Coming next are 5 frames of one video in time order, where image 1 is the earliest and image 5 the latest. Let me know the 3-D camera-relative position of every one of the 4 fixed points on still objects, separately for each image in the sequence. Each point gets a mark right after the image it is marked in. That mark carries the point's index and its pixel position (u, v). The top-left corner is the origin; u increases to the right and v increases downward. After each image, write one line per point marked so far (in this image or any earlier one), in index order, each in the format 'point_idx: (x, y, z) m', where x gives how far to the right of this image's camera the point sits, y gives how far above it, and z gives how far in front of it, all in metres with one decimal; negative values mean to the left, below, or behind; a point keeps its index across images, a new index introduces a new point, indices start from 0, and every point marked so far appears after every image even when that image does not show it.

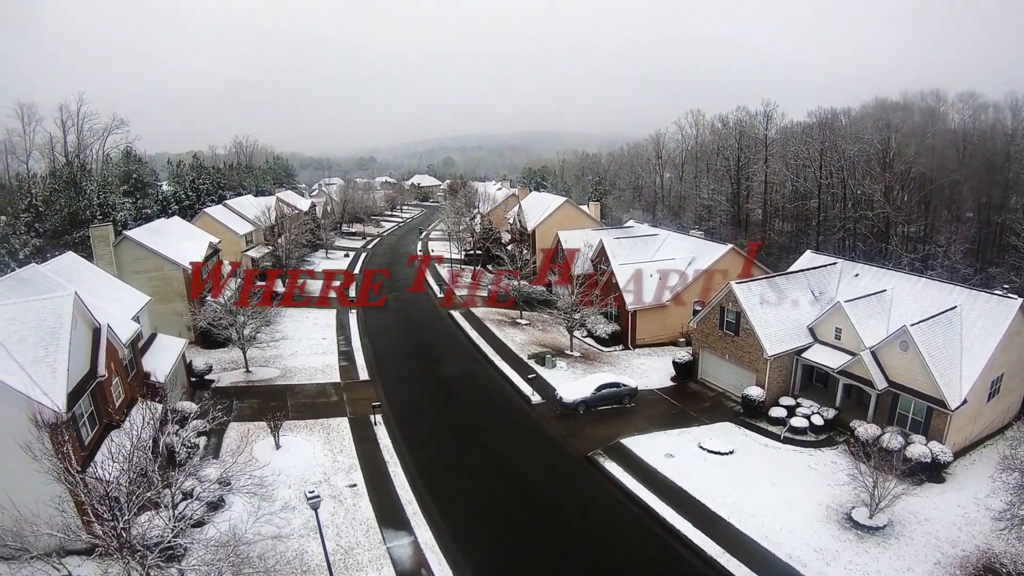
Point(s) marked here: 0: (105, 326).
0: (-13.4, -1.7, +18.9) m
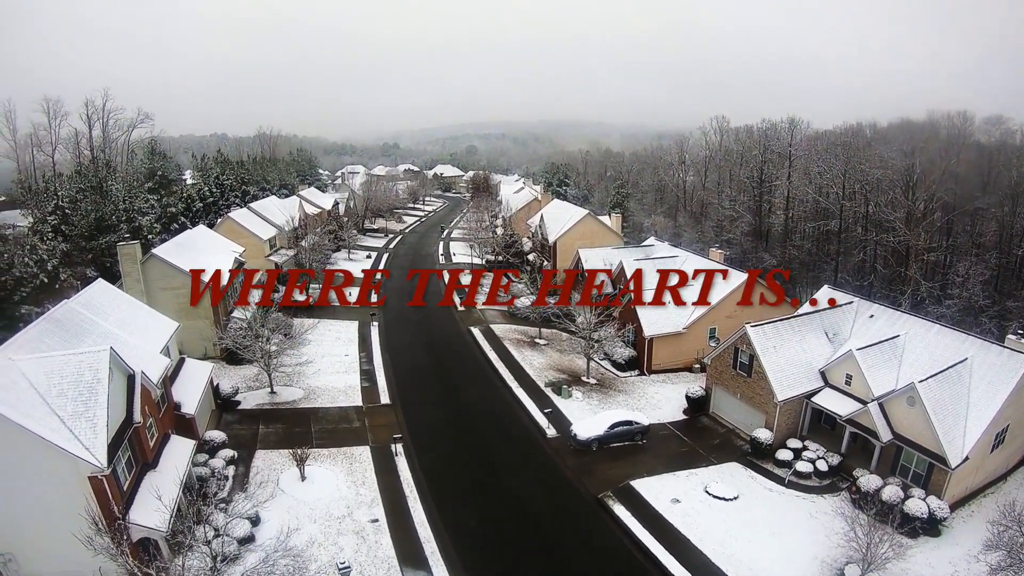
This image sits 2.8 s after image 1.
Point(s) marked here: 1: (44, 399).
0: (-12.6, -3.0, +19.4) m
1: (-13.8, -3.2, +16.8) m
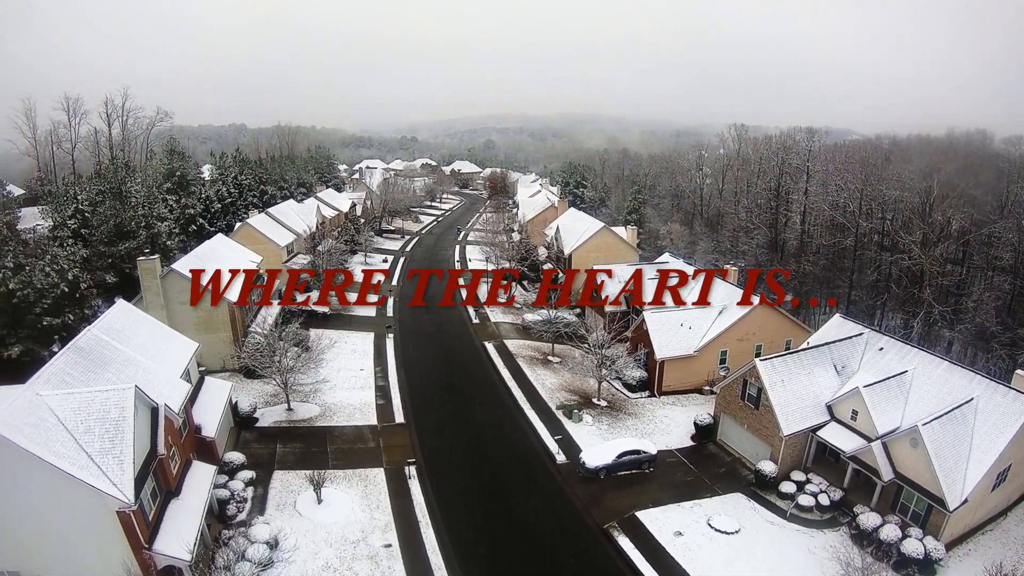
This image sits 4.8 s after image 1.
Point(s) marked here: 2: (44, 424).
0: (-12.0, -4.1, +19.7) m
1: (-13.2, -4.4, +17.2) m
2: (-13.9, -4.0, +16.9) m
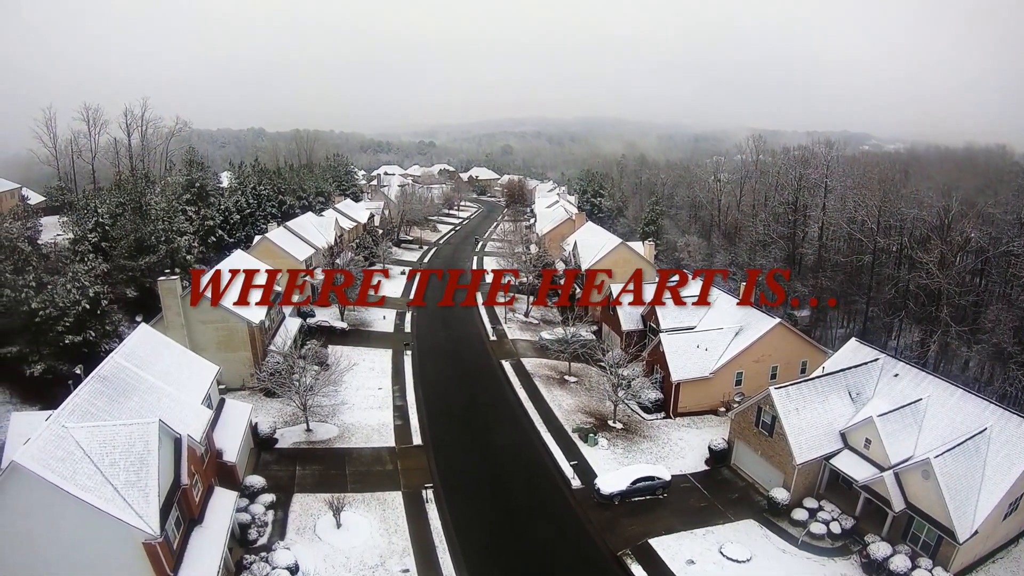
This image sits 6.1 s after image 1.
0: (-11.2, -5.1, +19.8) m
1: (-12.5, -5.5, +17.3) m
2: (-13.1, -5.1, +17.1) m
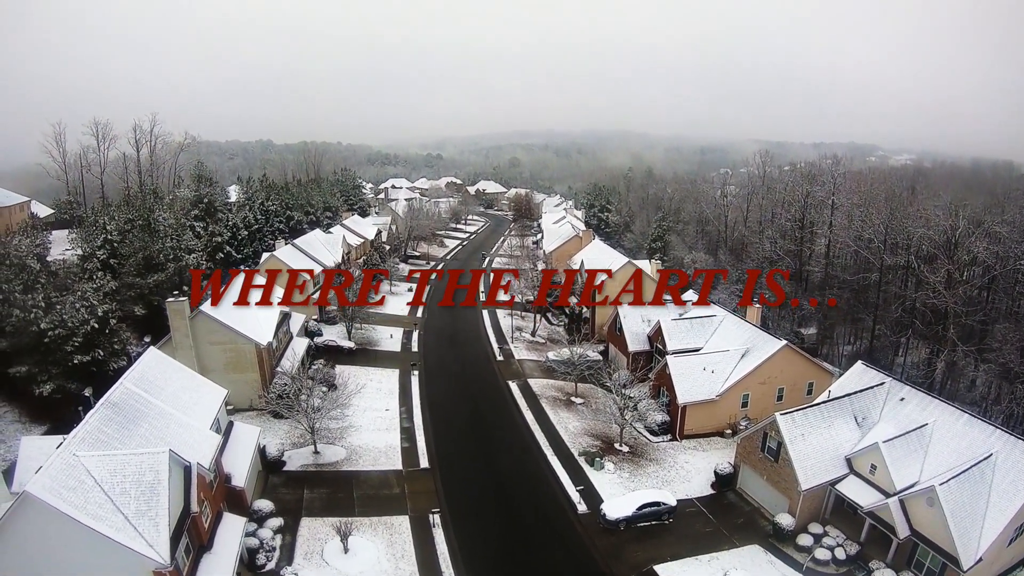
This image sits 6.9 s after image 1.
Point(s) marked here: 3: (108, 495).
0: (-10.9, -6.0, +19.7) m
1: (-12.1, -6.4, +17.3) m
2: (-12.8, -6.0, +17.0) m
3: (-12.2, -6.3, +17.3) m
